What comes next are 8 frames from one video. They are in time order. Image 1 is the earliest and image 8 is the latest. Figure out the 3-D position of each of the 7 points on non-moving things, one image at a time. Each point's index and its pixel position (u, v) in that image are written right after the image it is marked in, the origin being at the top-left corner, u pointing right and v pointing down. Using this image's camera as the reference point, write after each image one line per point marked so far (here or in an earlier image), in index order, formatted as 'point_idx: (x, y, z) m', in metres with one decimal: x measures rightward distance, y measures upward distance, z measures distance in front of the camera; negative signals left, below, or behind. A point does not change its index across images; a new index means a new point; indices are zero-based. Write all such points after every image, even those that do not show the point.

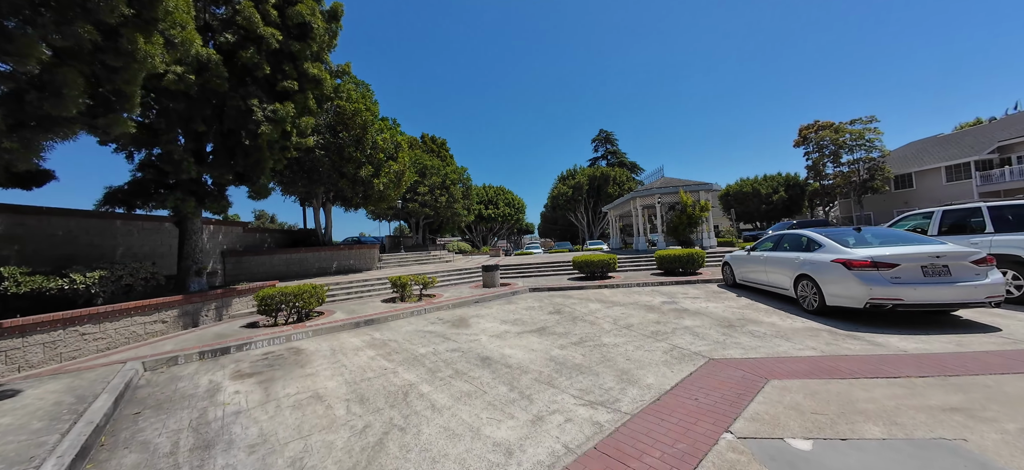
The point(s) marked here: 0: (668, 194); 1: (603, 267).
0: (+7.5, +1.9, +16.3) m
1: (+3.0, -1.1, +11.4) m
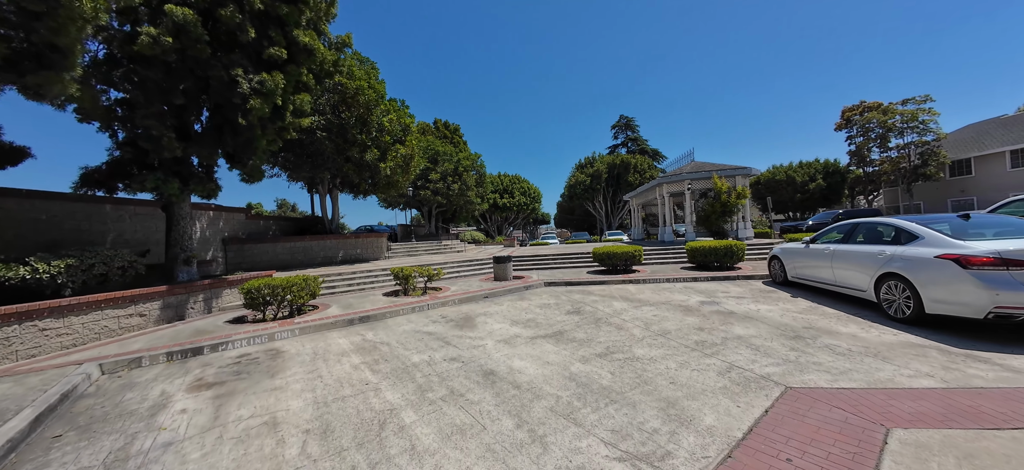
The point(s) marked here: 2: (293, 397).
0: (+8.2, +2.4, +14.8) m
1: (+3.5, -0.7, +10.2) m
2: (-2.3, -1.7, +3.6) m
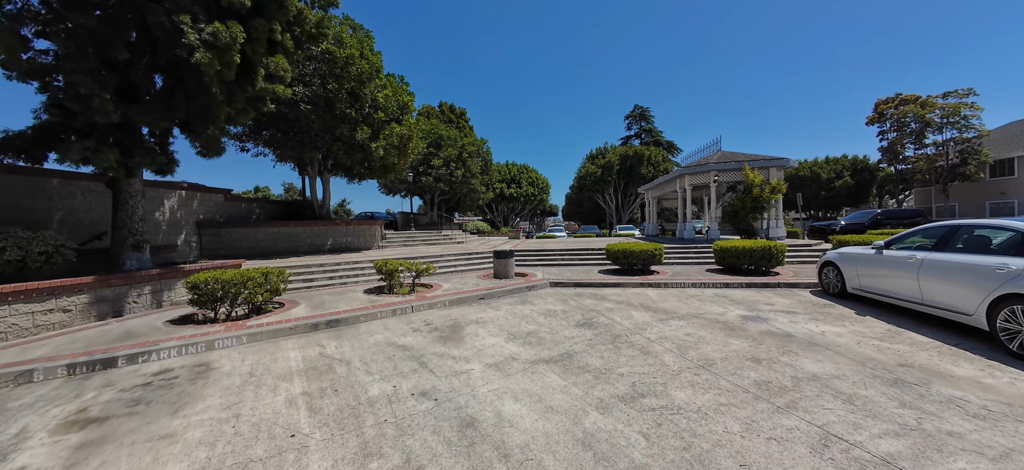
0: (+8.5, +2.5, +13.4) m
1: (+3.5, -0.6, +8.9) m
2: (-2.4, -1.6, +2.5) m
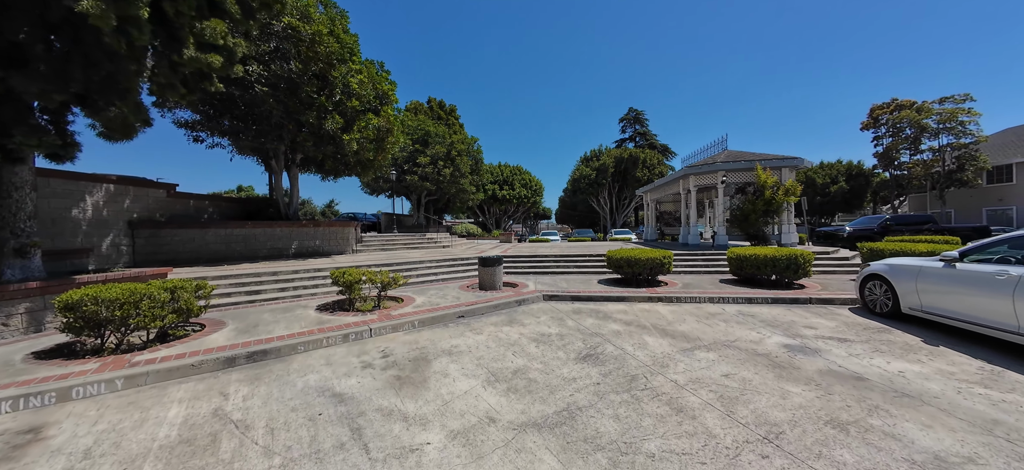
0: (+8.1, +2.3, +12.3) m
1: (+3.2, -0.8, +7.8) m
2: (-2.6, -1.6, +1.2) m
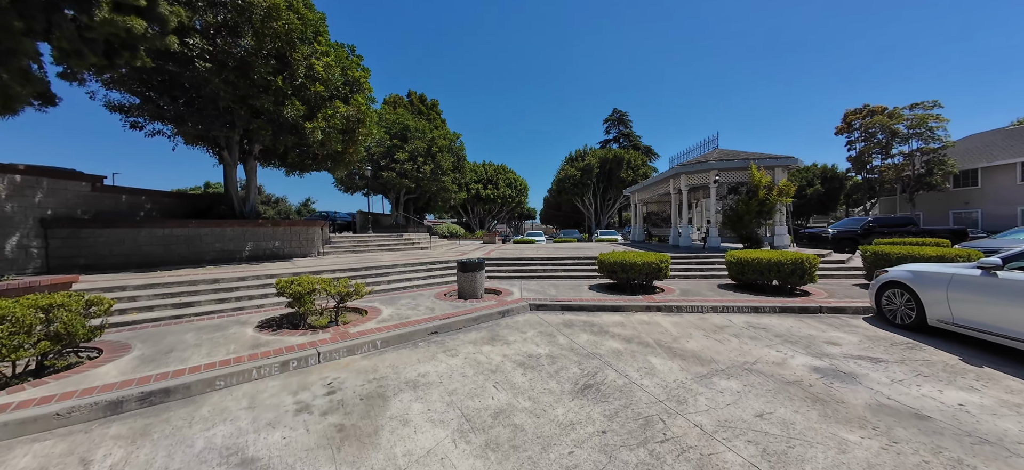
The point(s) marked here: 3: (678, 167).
0: (+7.6, +2.2, +11.9) m
1: (+2.9, -0.8, +7.1) m
2: (-2.6, -1.7, +0.3) m
3: (+6.2, +2.6, +12.7) m
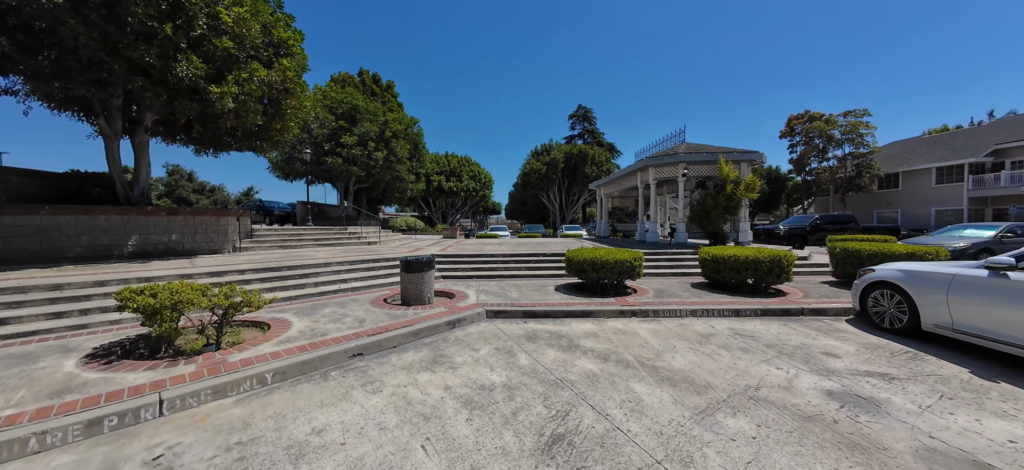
0: (+6.2, +2.4, +11.5) m
1: (+2.1, -0.7, +6.4) m
2: (-2.7, -1.6, -1.0) m
3: (+4.8, +2.7, +12.2) m
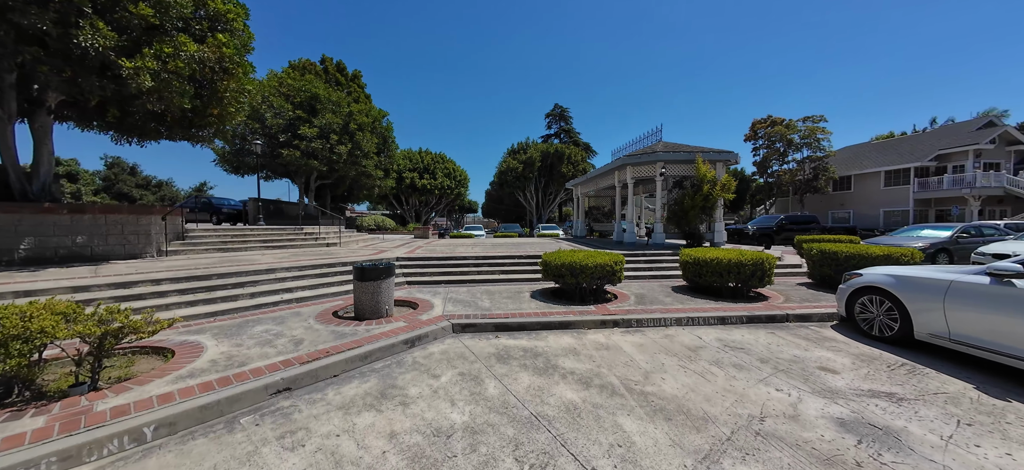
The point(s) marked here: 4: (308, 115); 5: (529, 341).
0: (+5.3, +2.3, +11.3) m
1: (+1.6, -0.7, +5.9) m
2: (-2.7, -1.7, -1.8) m
3: (+3.9, +2.7, +11.9) m
4: (-8.8, +5.2, +14.7) m
5: (+0.2, -1.3, +4.4) m
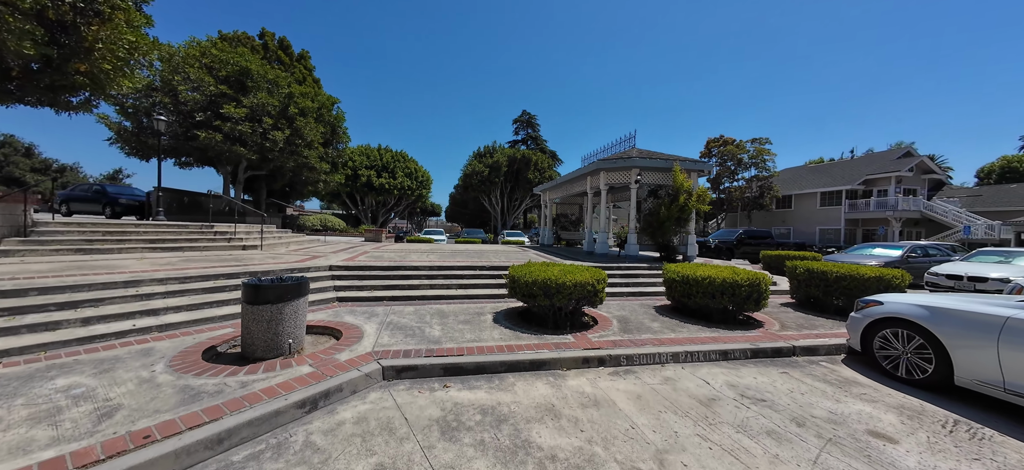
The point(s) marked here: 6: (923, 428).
0: (+4.3, +2.0, +10.7) m
1: (+1.0, -0.9, +4.8) m
2: (-2.4, -1.6, -3.3) m
3: (+2.7, +2.4, +11.1) m
4: (-10.1, +5.2, +12.6) m
5: (-0.2, -1.4, +3.2) m
6: (+3.5, -1.7, +2.9) m
